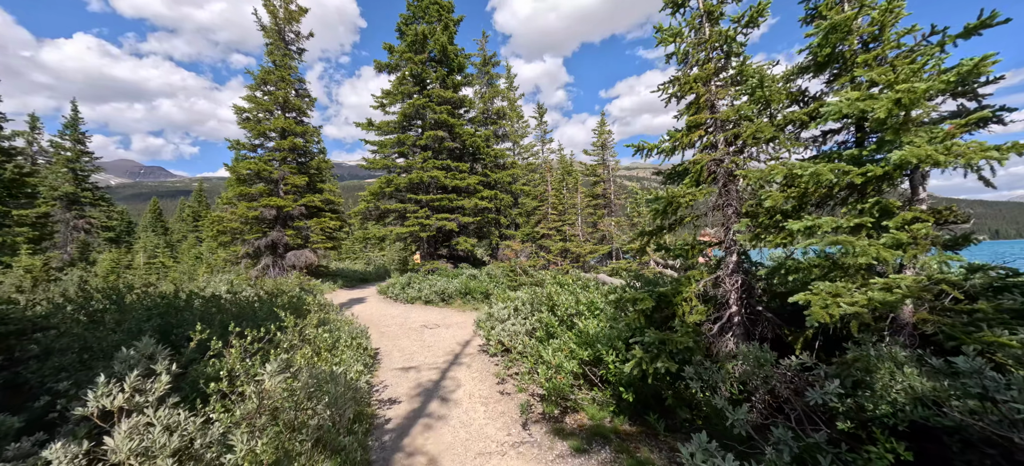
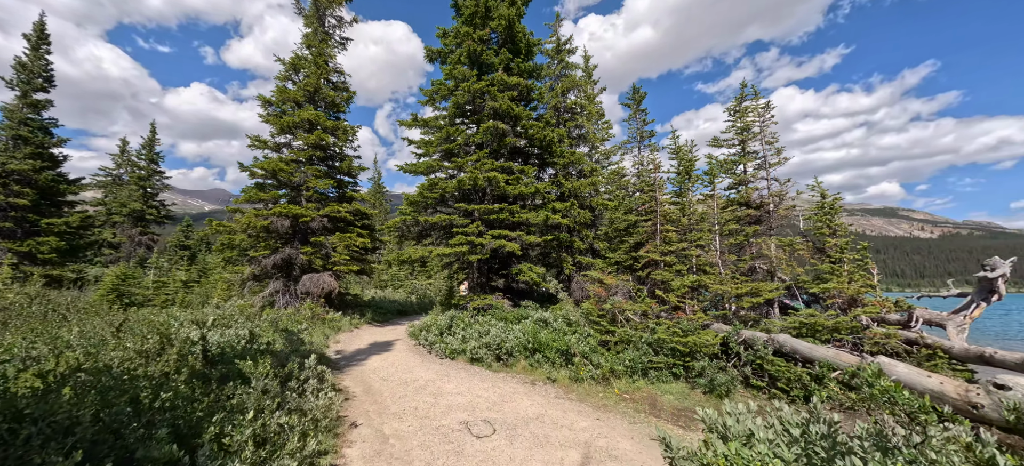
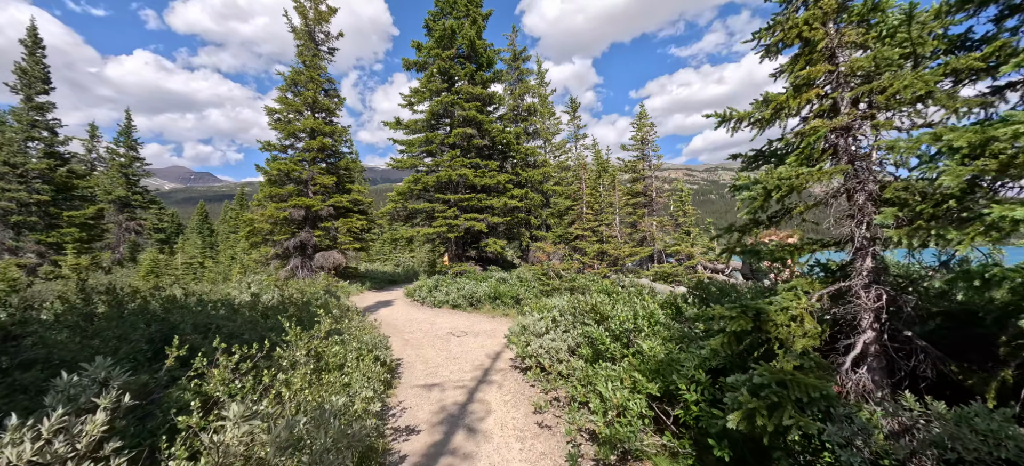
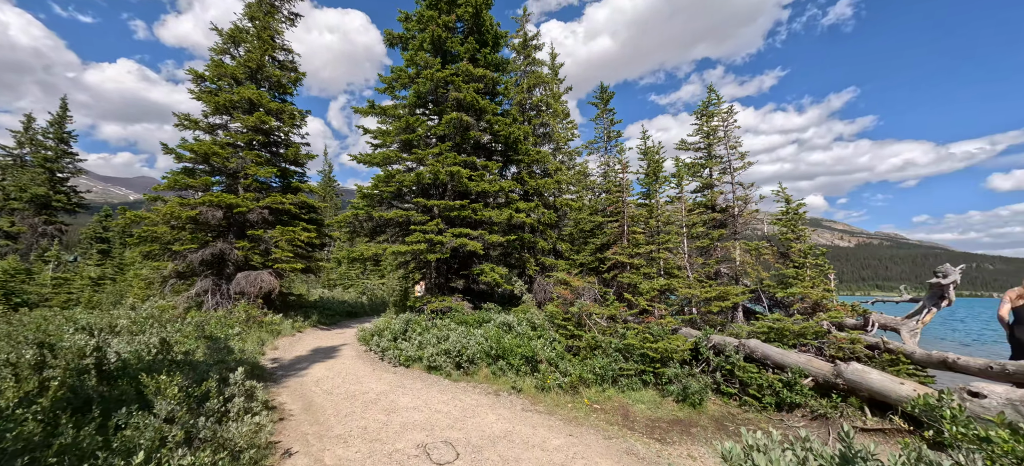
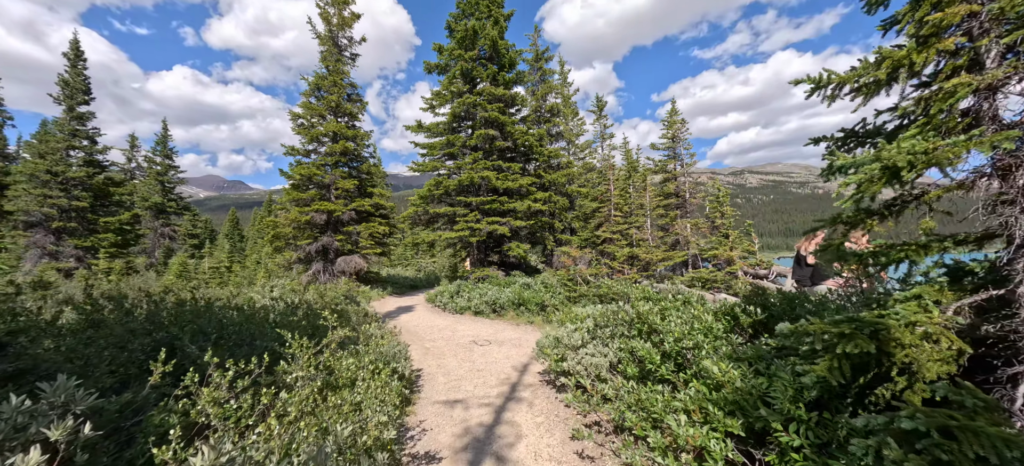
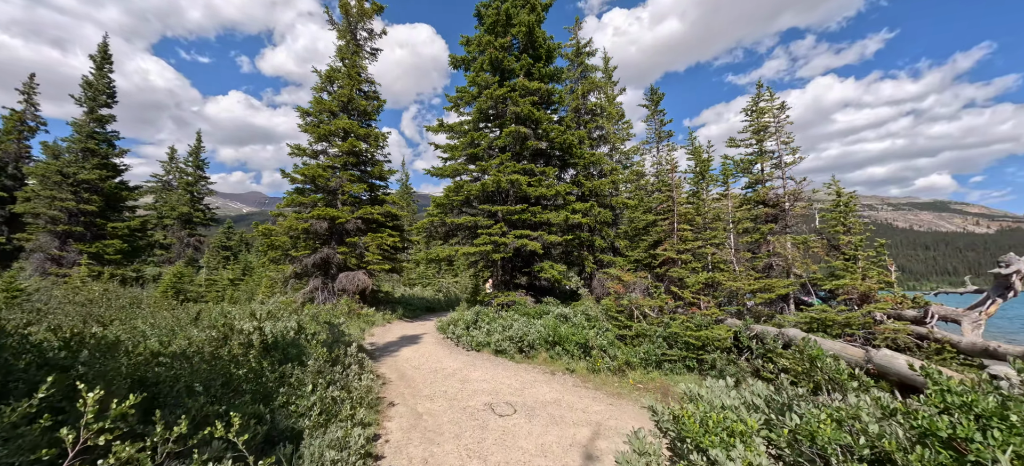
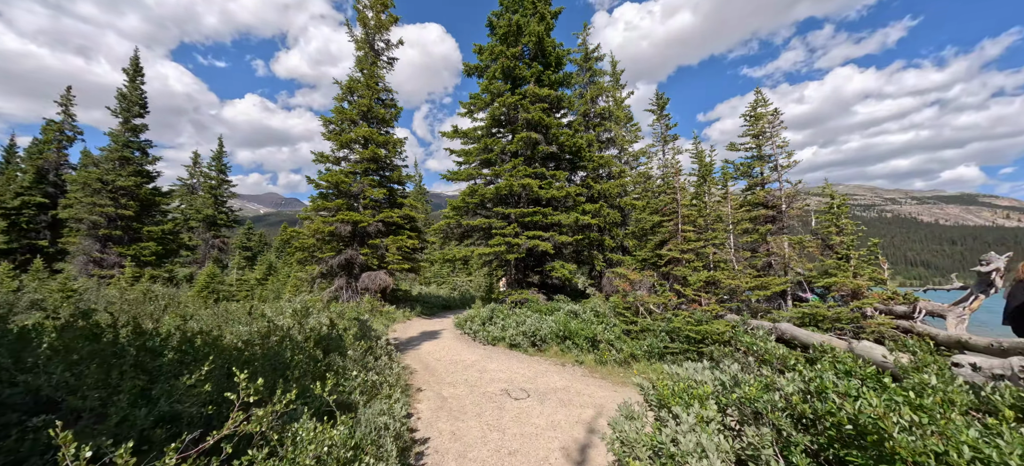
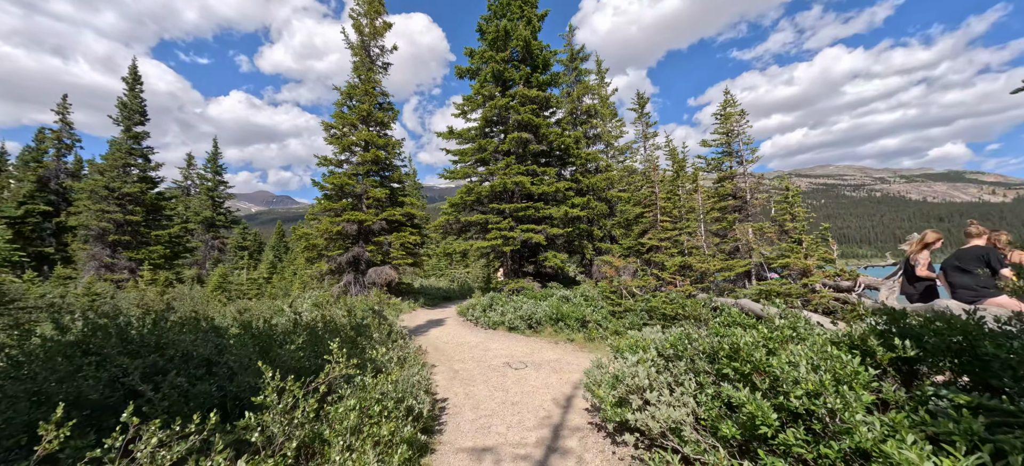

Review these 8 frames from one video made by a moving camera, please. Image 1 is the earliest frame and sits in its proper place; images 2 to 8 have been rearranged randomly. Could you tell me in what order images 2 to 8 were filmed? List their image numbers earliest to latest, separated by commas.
3, 5, 8, 7, 6, 2, 4
